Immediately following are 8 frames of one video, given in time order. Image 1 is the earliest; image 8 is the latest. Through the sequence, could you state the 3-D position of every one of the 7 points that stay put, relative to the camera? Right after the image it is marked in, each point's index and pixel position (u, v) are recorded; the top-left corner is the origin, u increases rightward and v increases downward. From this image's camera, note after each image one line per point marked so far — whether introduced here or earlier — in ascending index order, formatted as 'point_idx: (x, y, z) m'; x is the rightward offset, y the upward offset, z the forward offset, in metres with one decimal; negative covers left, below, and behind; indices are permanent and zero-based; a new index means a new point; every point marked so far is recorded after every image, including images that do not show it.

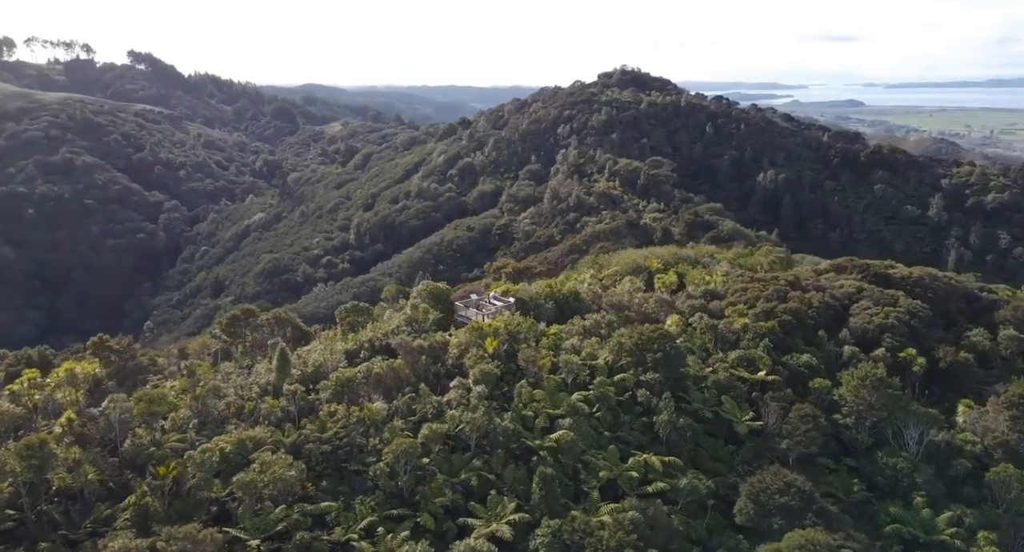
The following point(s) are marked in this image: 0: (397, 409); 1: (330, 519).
0: (-3.5, -4.0, +19.2) m
1: (-4.5, -6.0, +15.9) m
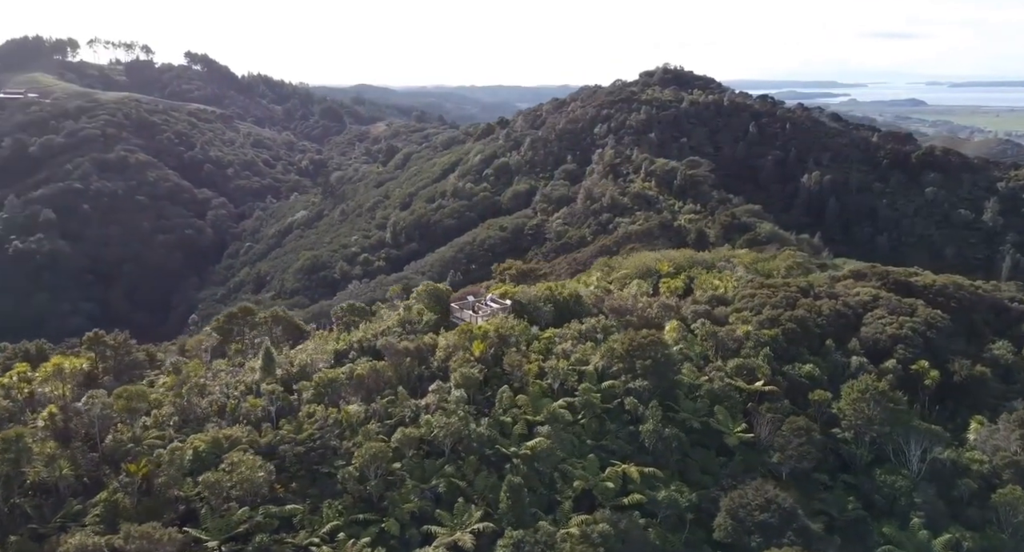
0: (-4.1, -4.0, +19.0) m
1: (-5.3, -6.0, +15.8) m
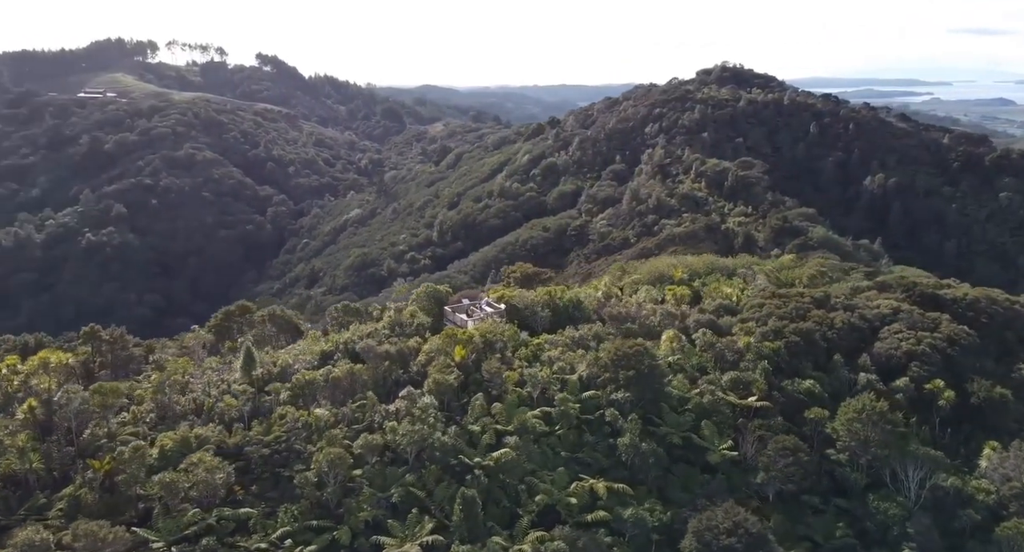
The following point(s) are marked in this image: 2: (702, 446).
0: (-4.9, -4.1, +18.8) m
1: (-6.4, -6.1, +15.6) m
2: (+5.8, -5.2, +19.9) m
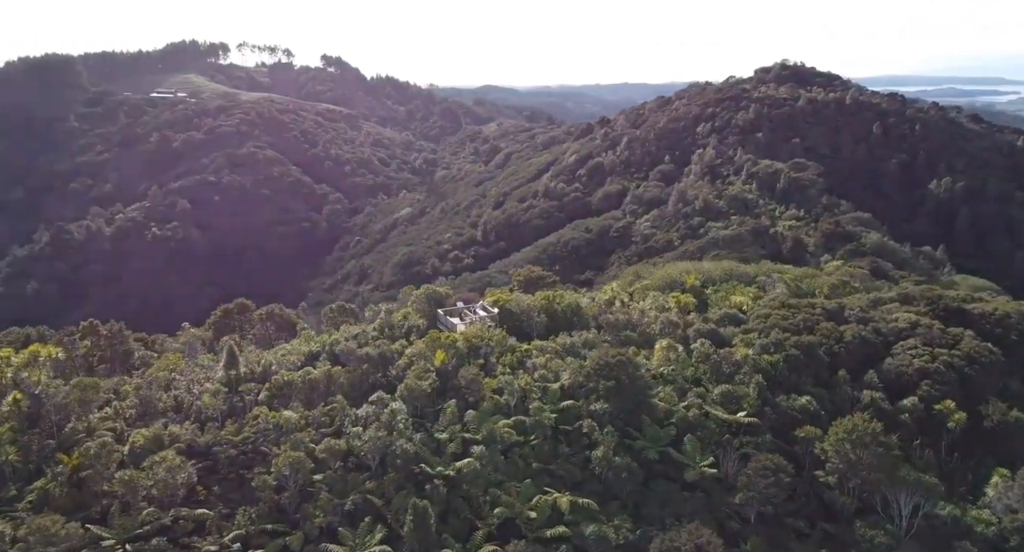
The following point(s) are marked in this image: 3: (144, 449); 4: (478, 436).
0: (-5.8, -4.1, +18.7) m
1: (-7.5, -6.1, +15.6) m
2: (+5.0, -5.5, +19.1) m
3: (-10.1, -4.7, +17.6) m
4: (-1.0, -4.6, +18.3) m
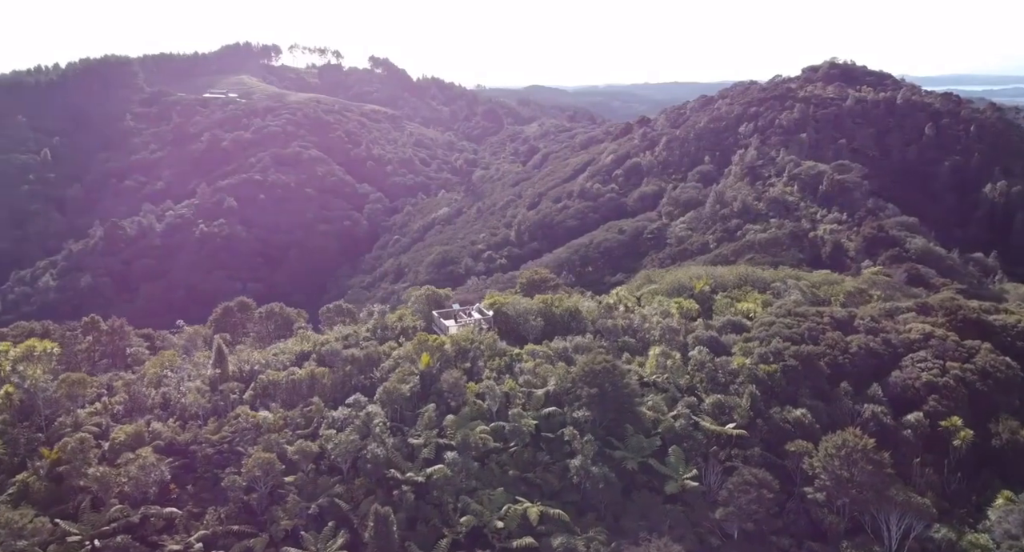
0: (-6.4, -4.2, +18.7) m
1: (-8.3, -6.1, +15.7) m
2: (+4.4, -5.7, +18.6) m
3: (-10.8, -4.7, +17.8) m
4: (-1.7, -4.7, +18.1) m
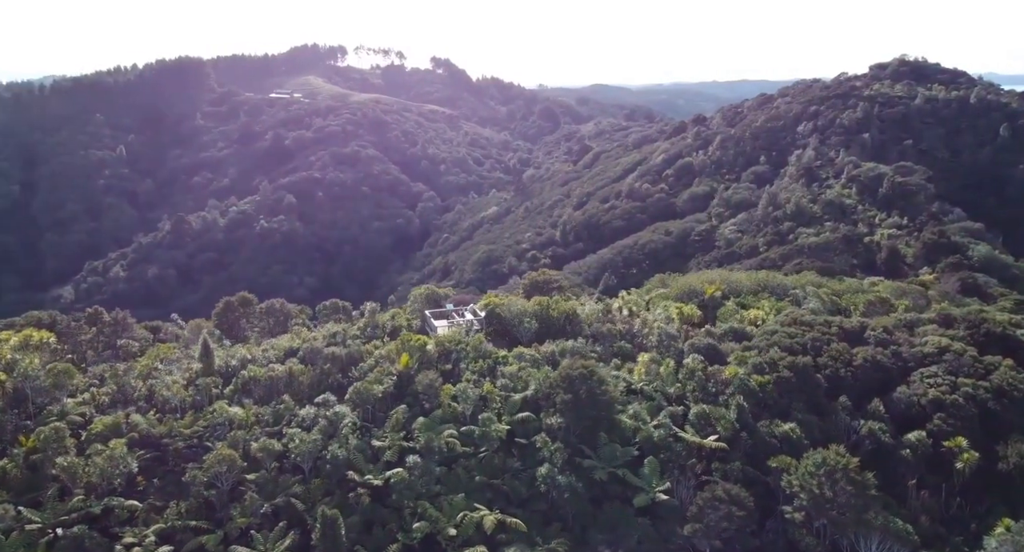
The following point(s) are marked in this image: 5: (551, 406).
0: (-7.3, -4.1, +18.7) m
1: (-9.4, -6.0, +15.9) m
2: (+3.4, -5.9, +18.0) m
3: (-11.7, -4.5, +18.2) m
4: (-2.6, -4.7, +17.8) m
5: (+1.3, -4.0, +19.8) m
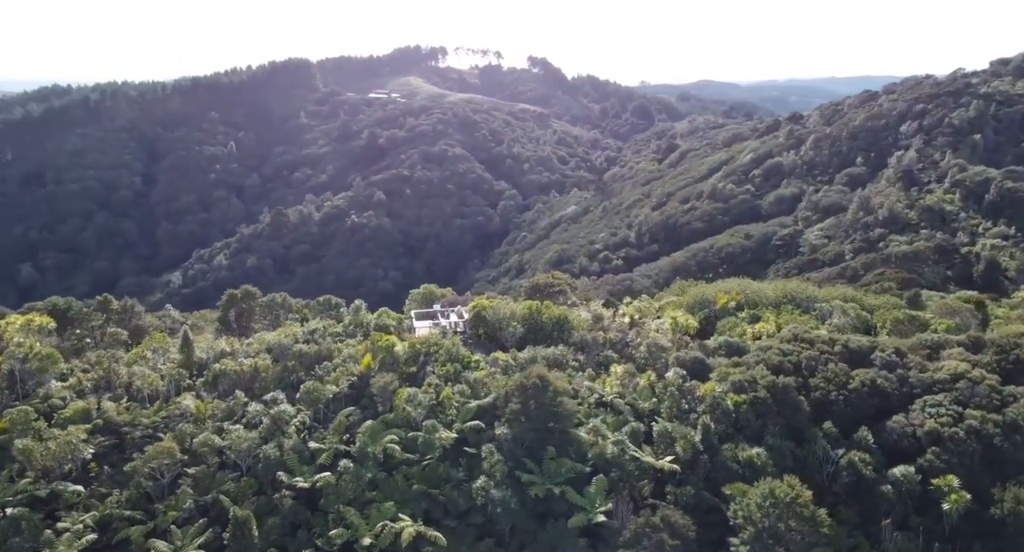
0: (-8.8, -4.0, +19.1) m
1: (-11.2, -5.9, +16.6) m
2: (+1.7, -6.1, +17.3) m
3: (-13.2, -4.3, +19.1) m
4: (-4.2, -4.8, +17.8) m
5: (-0.2, -4.2, +19.3) m
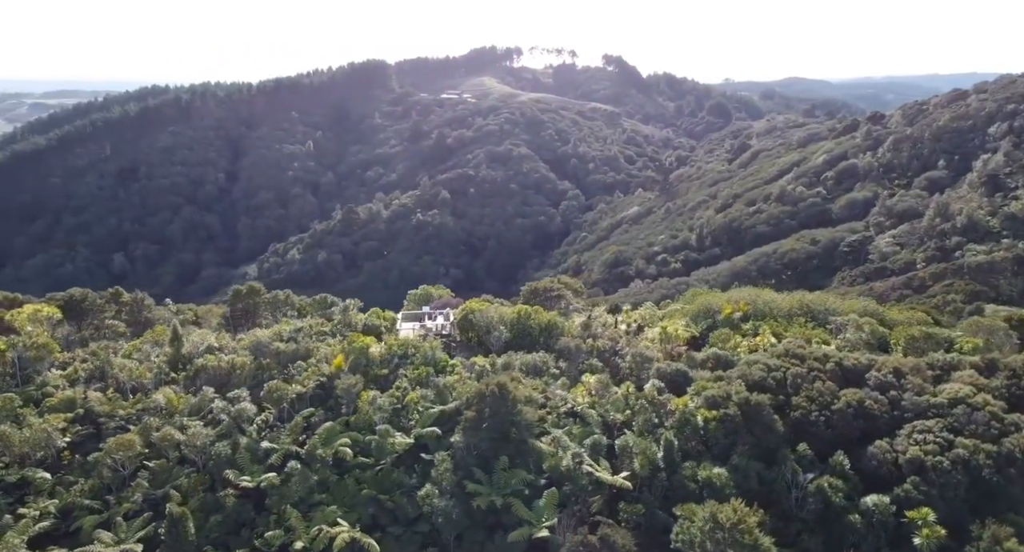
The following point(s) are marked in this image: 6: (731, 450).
0: (-10.0, -4.0, +19.8) m
1: (-12.6, -5.8, +17.4) m
2: (+0.3, -6.4, +17.1) m
3: (-14.4, -4.2, +20.0) m
4: (-5.6, -4.9, +18.0) m
5: (-1.4, -4.4, +19.2) m
6: (+6.8, -5.3, +19.4) m
